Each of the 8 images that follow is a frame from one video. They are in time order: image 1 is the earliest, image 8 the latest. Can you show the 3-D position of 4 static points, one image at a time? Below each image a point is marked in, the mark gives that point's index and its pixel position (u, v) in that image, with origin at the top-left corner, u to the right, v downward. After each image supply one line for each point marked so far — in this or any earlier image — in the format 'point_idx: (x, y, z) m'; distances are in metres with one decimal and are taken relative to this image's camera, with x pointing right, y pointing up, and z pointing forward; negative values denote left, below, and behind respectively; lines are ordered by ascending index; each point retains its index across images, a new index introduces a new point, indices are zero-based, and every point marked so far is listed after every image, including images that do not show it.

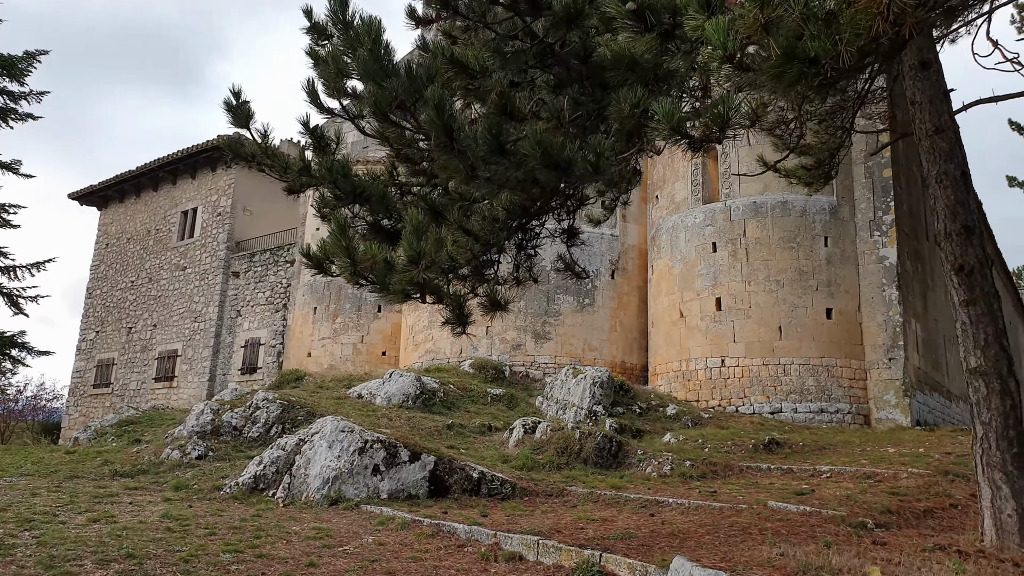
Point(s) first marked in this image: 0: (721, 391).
0: (+3.3, -1.6, +13.5) m
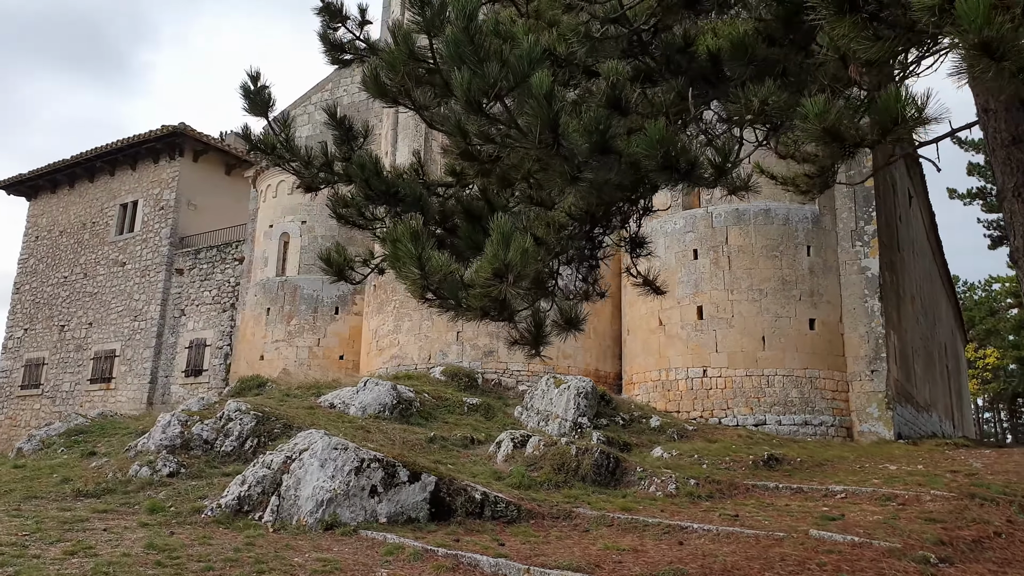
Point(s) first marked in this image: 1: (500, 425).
0: (+3.0, -1.8, +13.2) m
1: (-0.2, -2.0, +12.2) m
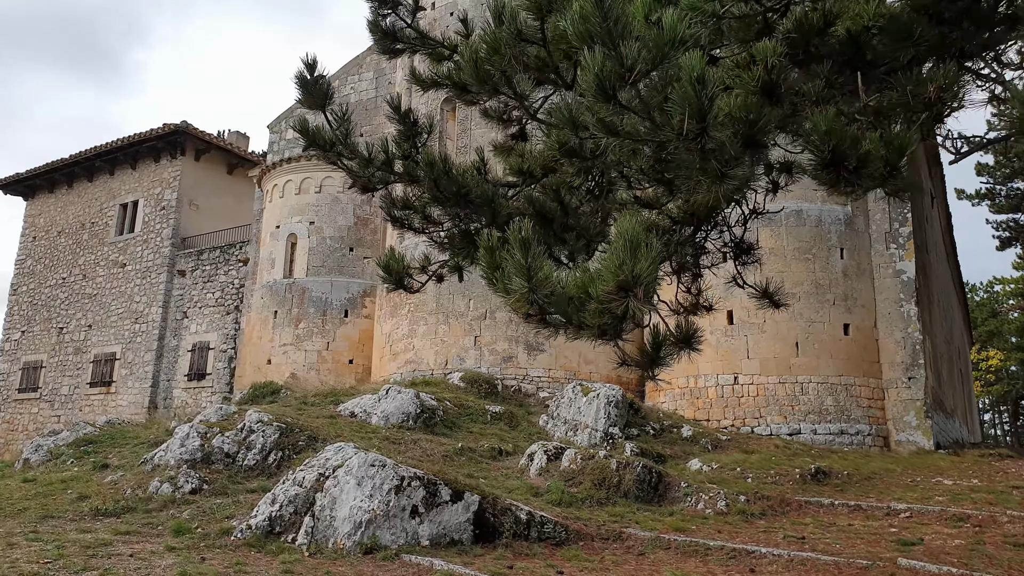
0: (+3.3, -1.8, +12.8) m
1: (+0.2, -2.0, +11.7) m
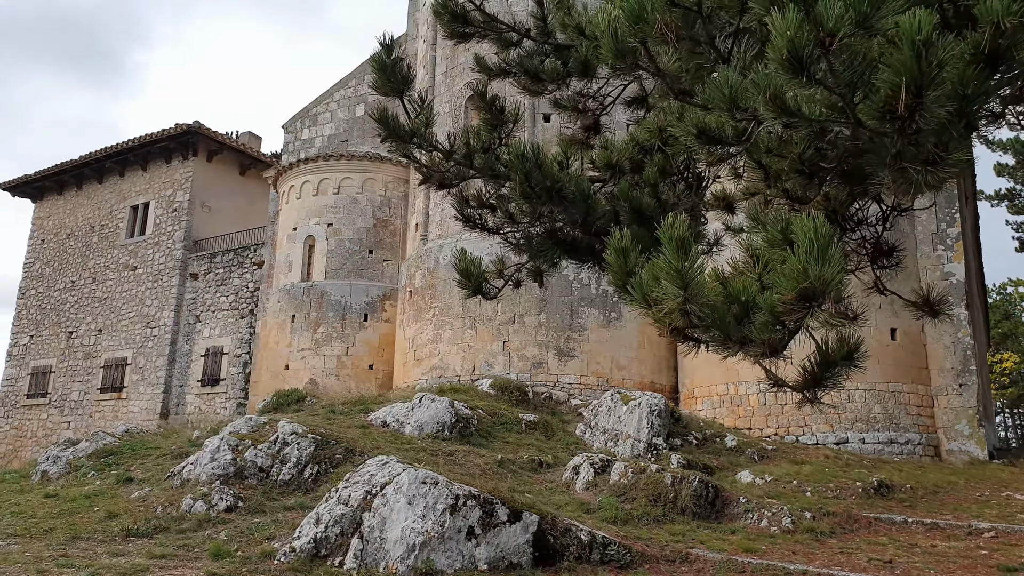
0: (+3.8, -1.9, +12.3) m
1: (+0.7, -2.1, +11.2) m
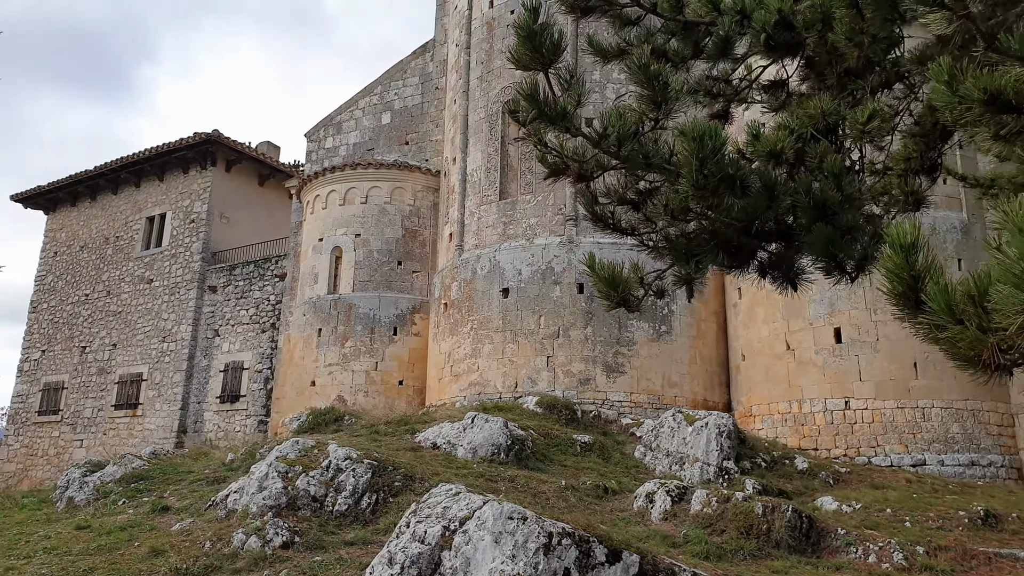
0: (+4.5, -2.1, +11.6) m
1: (+1.4, -2.2, +10.5) m
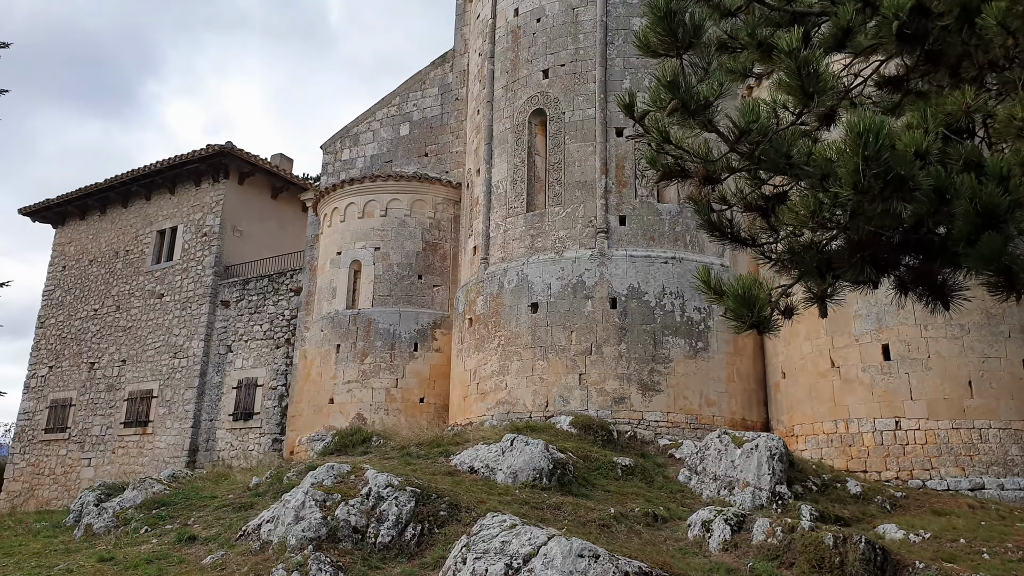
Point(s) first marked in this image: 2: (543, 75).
0: (+5.0, -2.2, +11.1) m
1: (+1.9, -2.4, +10.0) m
2: (+0.5, +3.6, +14.3) m
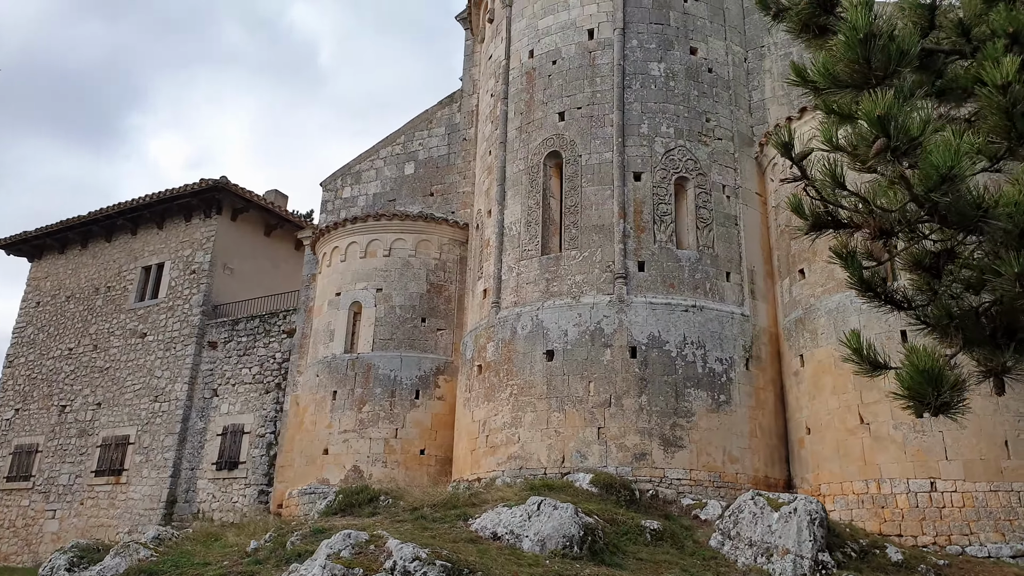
0: (+5.3, -2.9, +10.6) m
1: (+2.1, -3.0, +9.4) m
2: (+0.8, +2.8, +14.0) m
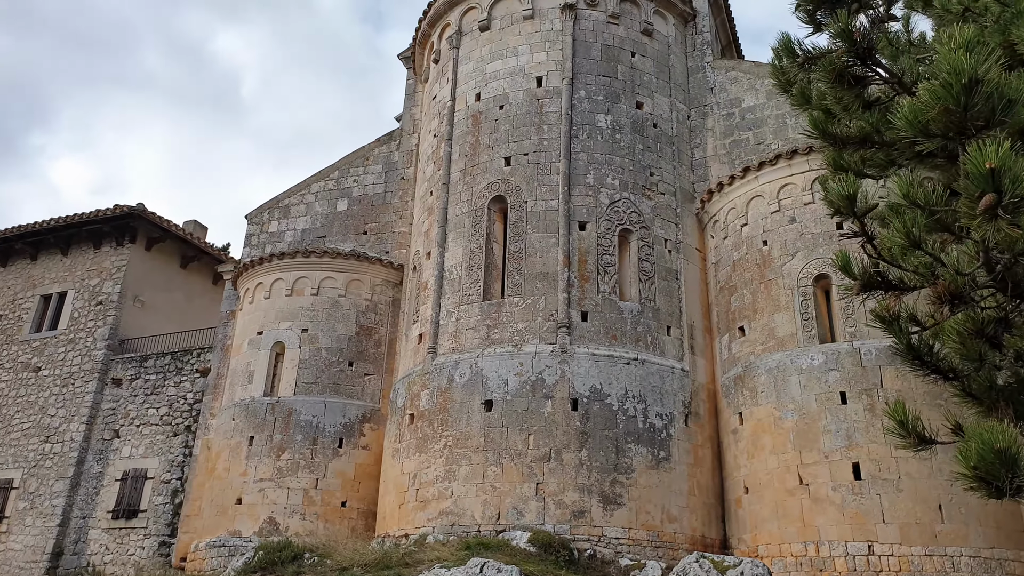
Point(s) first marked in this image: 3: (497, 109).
0: (+4.5, -3.7, +10.5) m
1: (+1.5, -3.6, +9.0) m
2: (-0.1, +2.0, +13.7) m
3: (-0.3, +3.0, +14.3) m
